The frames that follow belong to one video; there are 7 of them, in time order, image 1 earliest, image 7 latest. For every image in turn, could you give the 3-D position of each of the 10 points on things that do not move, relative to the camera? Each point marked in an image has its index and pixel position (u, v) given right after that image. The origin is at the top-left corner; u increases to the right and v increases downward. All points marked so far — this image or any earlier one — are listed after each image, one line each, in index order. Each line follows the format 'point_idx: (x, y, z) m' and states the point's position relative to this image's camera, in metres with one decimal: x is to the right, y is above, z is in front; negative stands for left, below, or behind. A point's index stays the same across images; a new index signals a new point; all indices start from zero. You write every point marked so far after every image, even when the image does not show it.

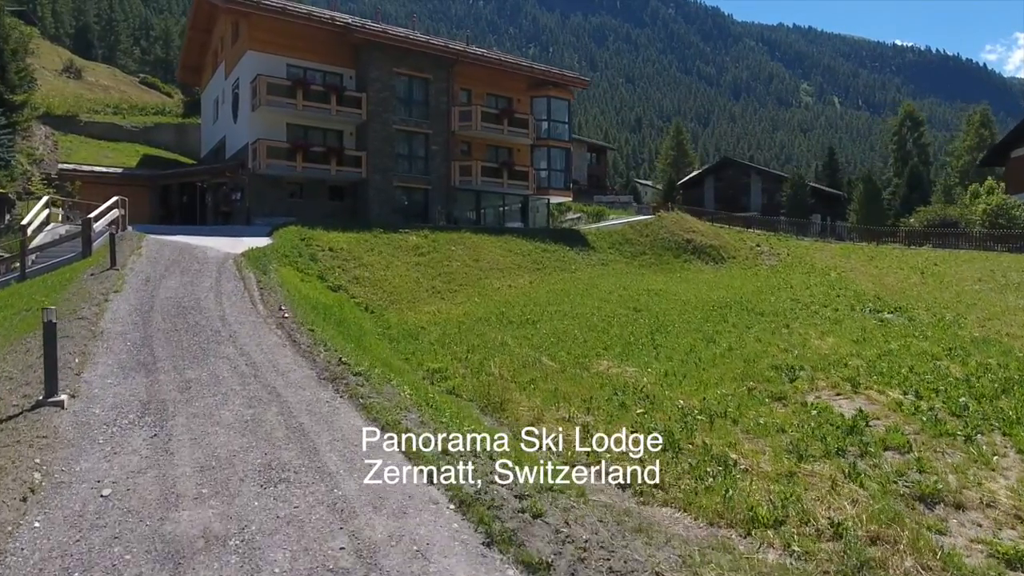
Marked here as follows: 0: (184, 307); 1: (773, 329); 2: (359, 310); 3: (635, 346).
0: (-5.0, -0.3, +13.4) m
1: (+5.3, -0.9, +17.7) m
2: (-3.4, -0.6, +19.9) m
3: (+2.2, -1.0, +15.5) m
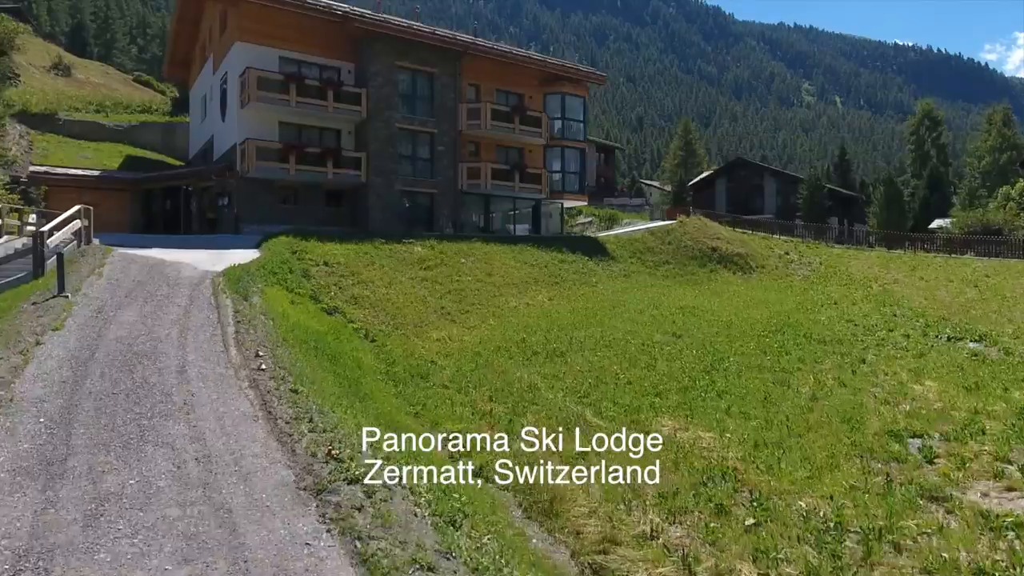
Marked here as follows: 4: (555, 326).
0: (-4.5, -0.8, +10.6) m
1: (+5.7, -1.3, +14.9) m
2: (-3.0, -1.1, +17.1) m
3: (+2.7, -1.5, +12.7) m
4: (+1.0, -0.9, +19.9) m
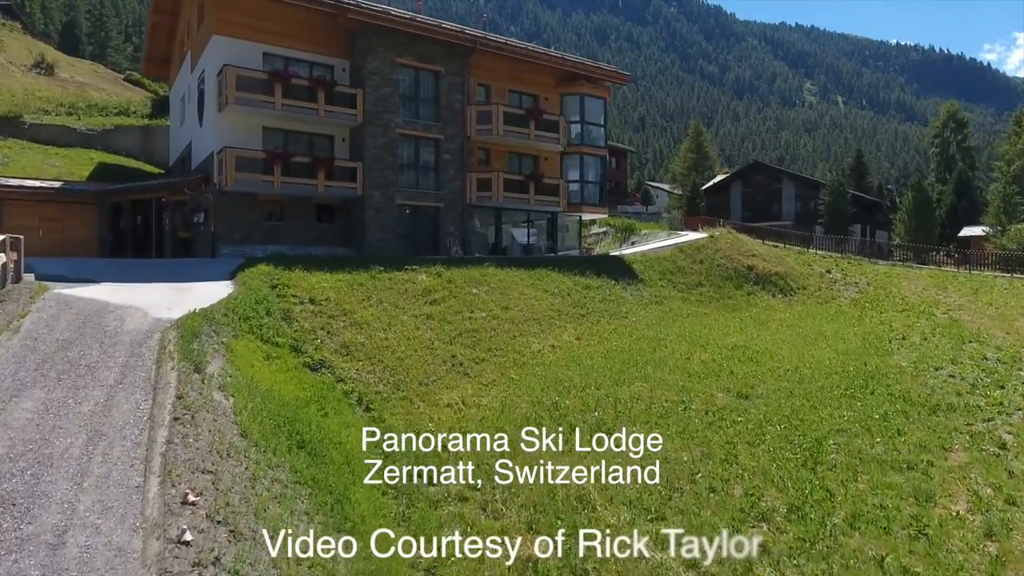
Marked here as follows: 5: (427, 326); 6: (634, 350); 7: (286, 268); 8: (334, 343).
0: (-4.0, -1.6, +7.0) m
1: (+6.2, -2.2, +11.2) m
2: (-2.5, -1.9, +13.4) m
3: (+3.1, -2.4, +9.1) m
4: (+1.5, -1.7, +16.3) m
5: (-1.8, -0.8, +18.4) m
6: (+2.7, -1.4, +19.3) m
7: (-5.1, +0.4, +19.7) m
8: (-3.3, -1.0, +16.2) m
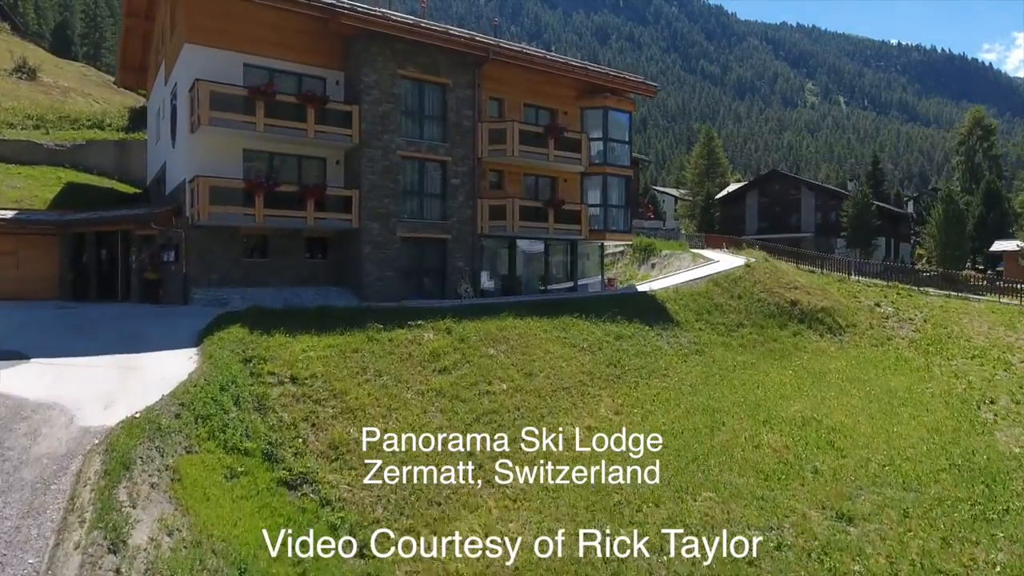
0: (-3.5, -2.9, +3.5) m
1: (+6.7, -3.5, +7.8) m
2: (-2.0, -3.2, +10.0) m
3: (+3.6, -3.6, +5.6) m
4: (+2.0, -3.0, +12.8) m
5: (-1.3, -2.0, +14.9) m
6: (+3.2, -2.6, +15.9) m
7: (-4.6, -0.8, +16.2) m
8: (-2.8, -2.2, +12.8) m
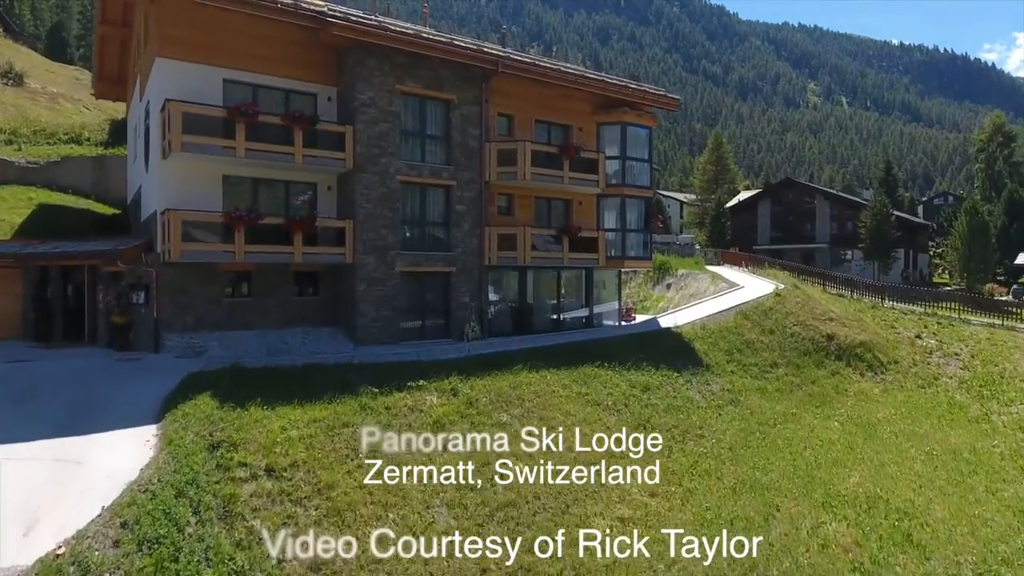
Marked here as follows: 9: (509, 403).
0: (-3.2, -3.9, +1.0) m
1: (+7.0, -4.5, +5.3) m
2: (-1.7, -4.1, +7.5) m
3: (+3.9, -4.6, +3.2) m
4: (+2.2, -3.9, +10.4) m
5: (-1.0, -3.0, +12.4) m
6: (+3.5, -3.6, +13.4) m
7: (-4.3, -1.8, +13.7) m
8: (-2.5, -3.2, +10.3) m
9: (0.0, -2.1, +16.1) m
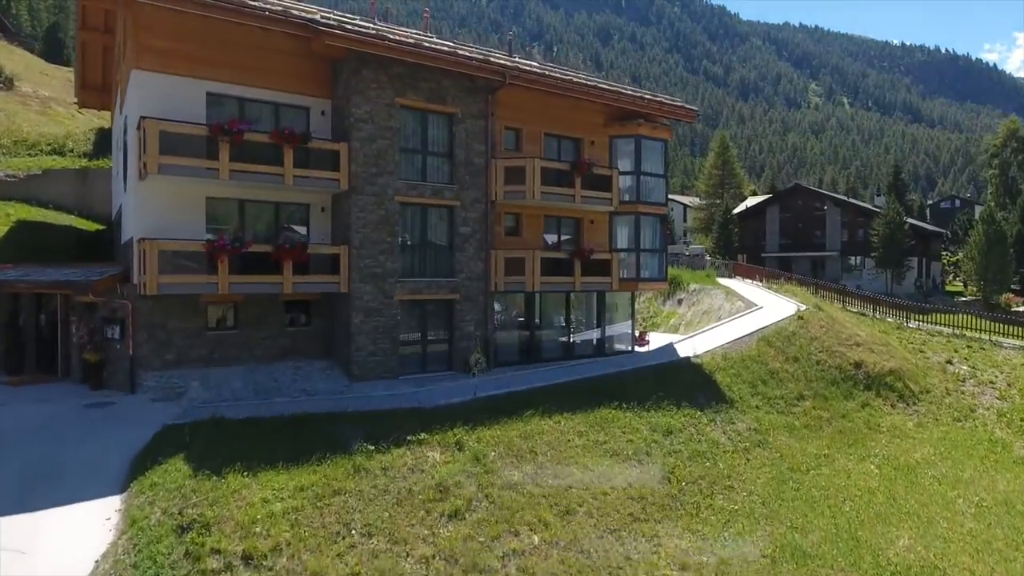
0: (-3.1, -4.5, -0.6) m
1: (+7.2, -5.1, +3.7) m
2: (-1.5, -4.8, +5.9) m
3: (+4.1, -5.3, +1.5) m
4: (+2.4, -4.6, +8.7) m
5: (-0.8, -3.7, +10.8) m
6: (+3.7, -4.3, +11.8) m
7: (-4.1, -2.5, +12.1) m
8: (-2.3, -3.9, +8.7) m
9: (+0.2, -2.8, +14.5) m
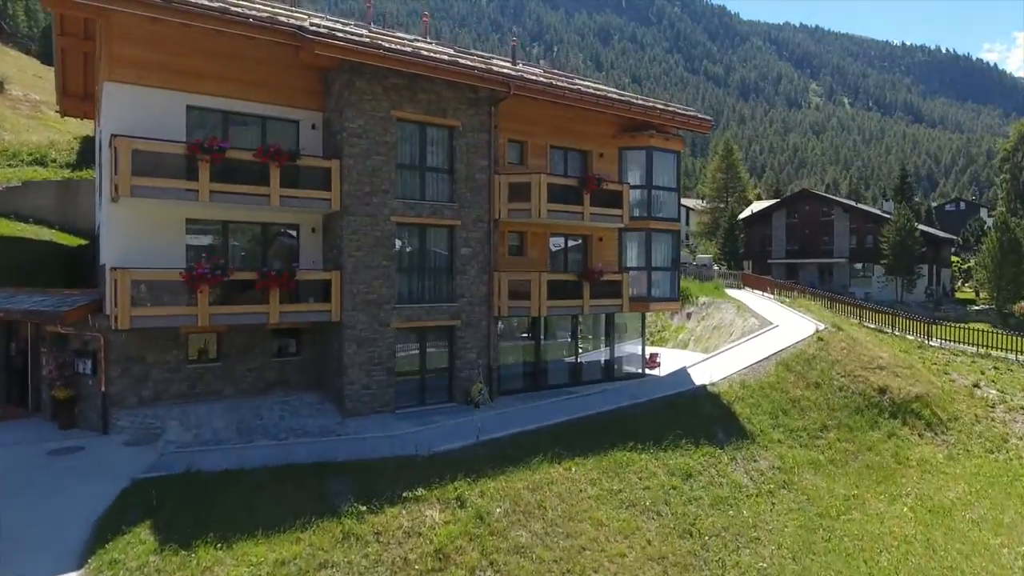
0: (-3.0, -5.1, -2.0) m
1: (+7.3, -5.7, +2.3) m
2: (-1.4, -5.4, +4.5) m
3: (+4.2, -5.9, +0.1) m
4: (+2.5, -5.2, +7.3) m
5: (-0.7, -4.3, +9.4) m
6: (+3.8, -4.8, +10.4) m
7: (-4.0, -3.1, +10.7) m
8: (-2.2, -4.5, +7.3) m
9: (+0.3, -3.4, +13.1) m
